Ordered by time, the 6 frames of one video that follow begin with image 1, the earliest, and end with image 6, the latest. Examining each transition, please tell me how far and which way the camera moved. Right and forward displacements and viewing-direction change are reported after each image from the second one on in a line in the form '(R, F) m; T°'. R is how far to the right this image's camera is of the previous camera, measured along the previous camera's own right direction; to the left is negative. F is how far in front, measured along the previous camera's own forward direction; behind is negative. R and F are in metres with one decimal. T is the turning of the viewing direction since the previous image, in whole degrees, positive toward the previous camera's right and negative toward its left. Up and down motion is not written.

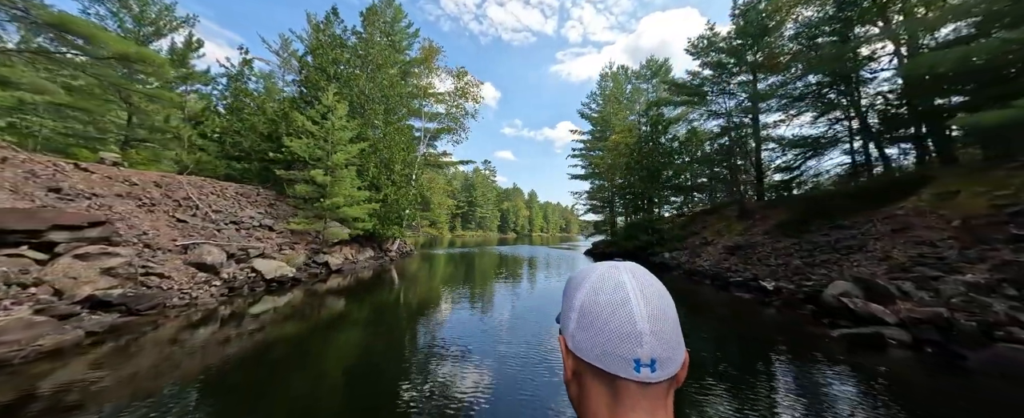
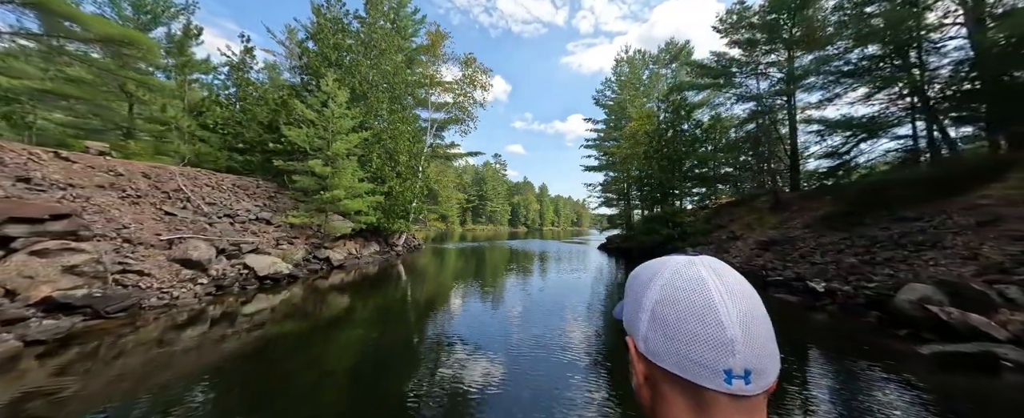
(0.0, +1.1) m; -2°
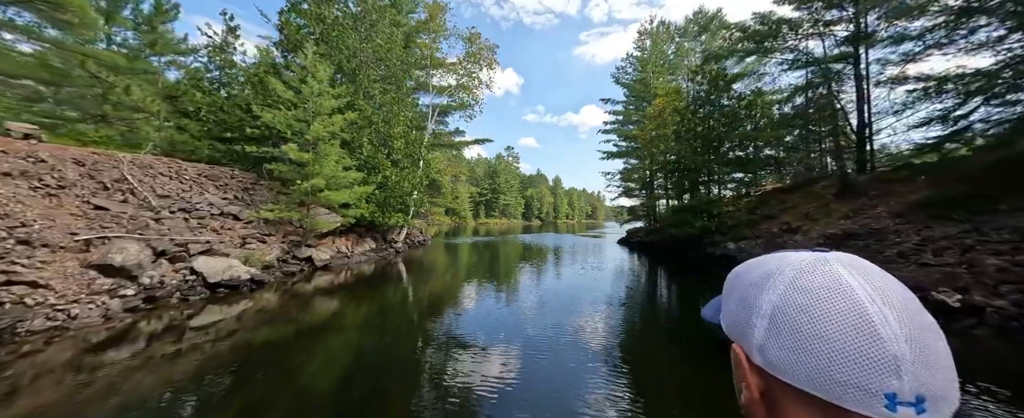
(+0.2, +2.2) m; -2°
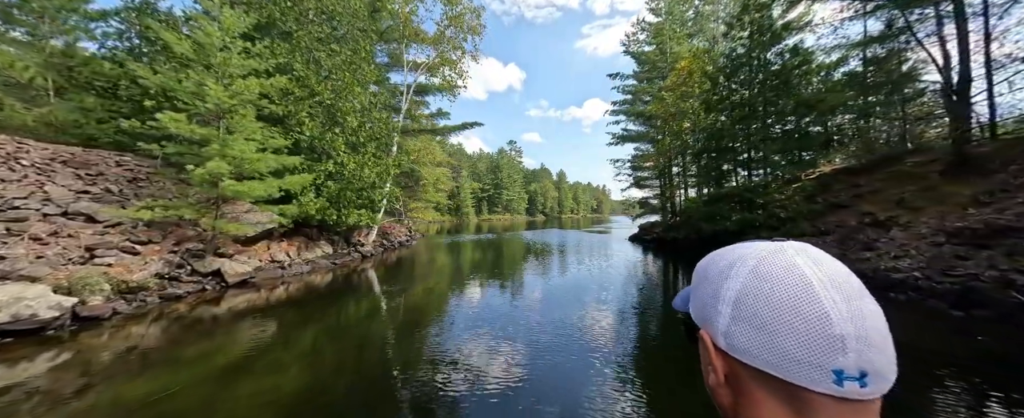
(+0.7, +3.4) m; -1°
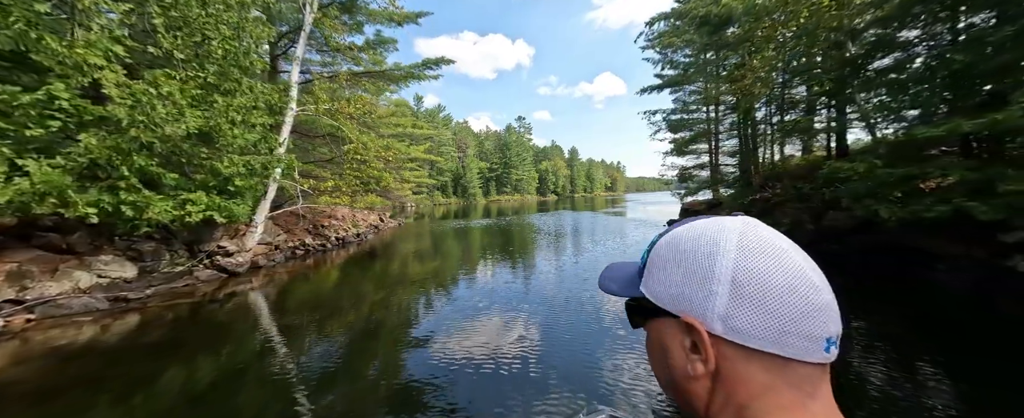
(+1.1, +7.0) m; -2°
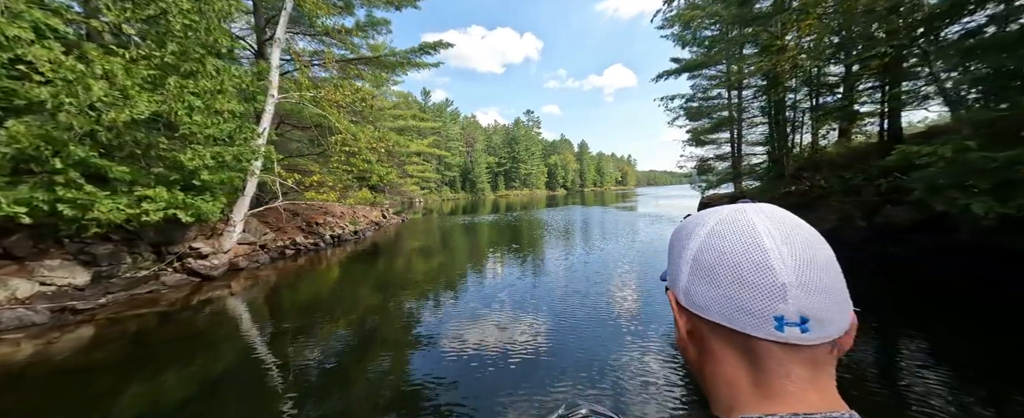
(+0.2, +1.1) m; -2°
